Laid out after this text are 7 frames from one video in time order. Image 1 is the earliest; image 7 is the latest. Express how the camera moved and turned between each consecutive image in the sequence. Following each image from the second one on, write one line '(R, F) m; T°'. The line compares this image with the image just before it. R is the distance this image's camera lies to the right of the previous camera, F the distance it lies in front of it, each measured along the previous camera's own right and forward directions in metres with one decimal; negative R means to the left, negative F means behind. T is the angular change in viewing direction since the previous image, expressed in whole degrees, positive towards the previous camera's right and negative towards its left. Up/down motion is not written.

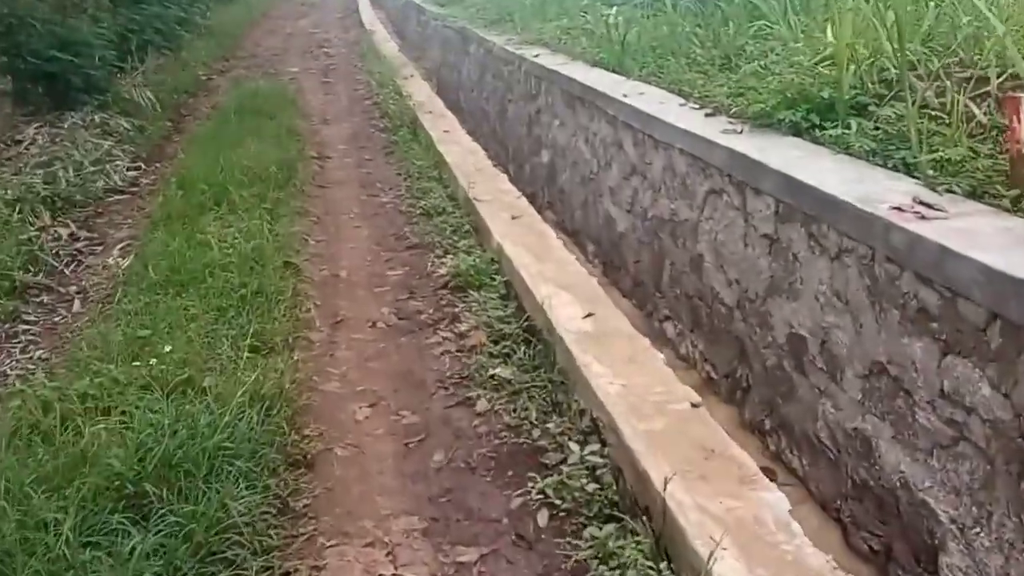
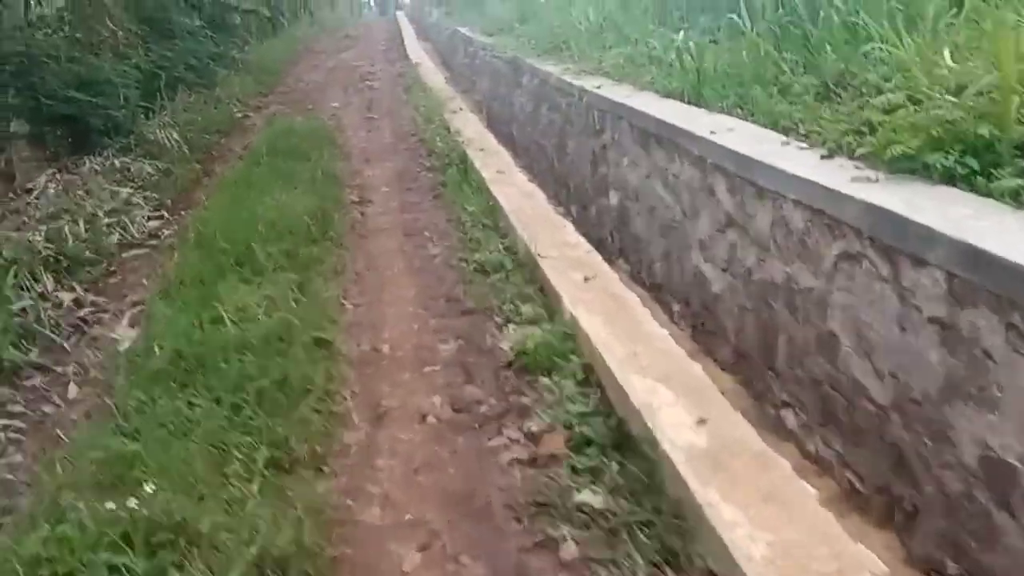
(0.0, +0.5) m; -2°
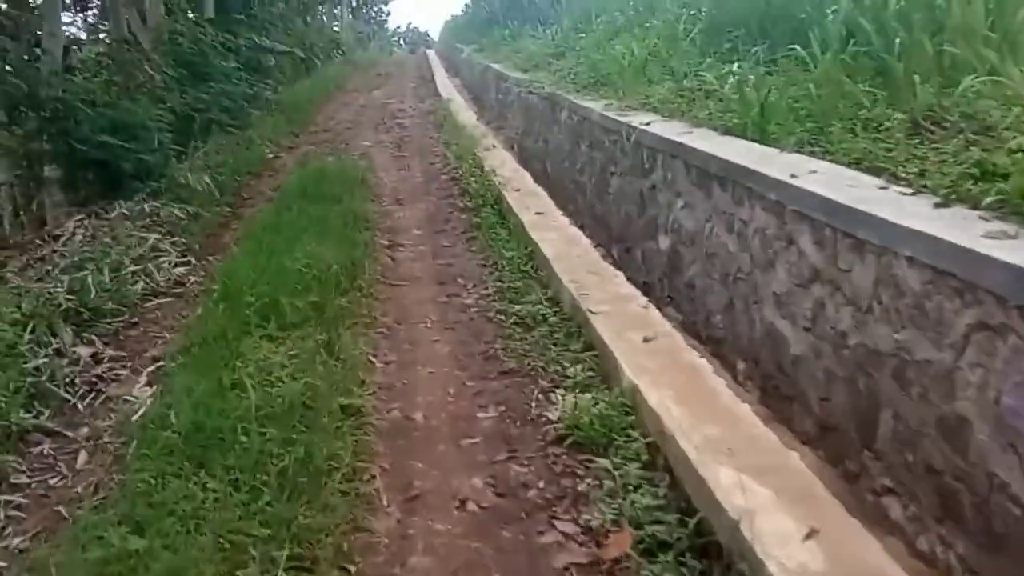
(0.0, +0.3) m; -1°
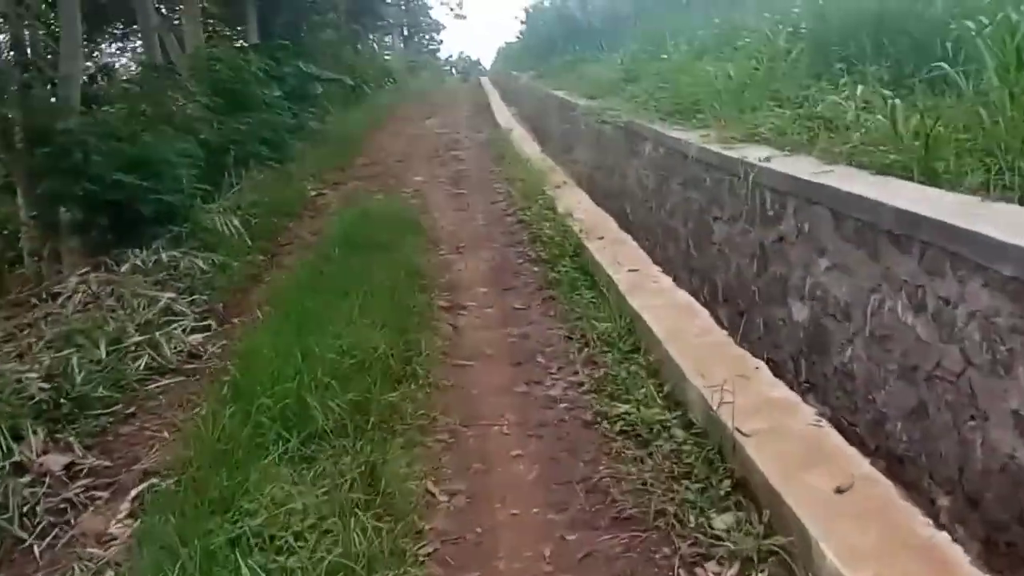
(-0.1, +0.9) m; -2°
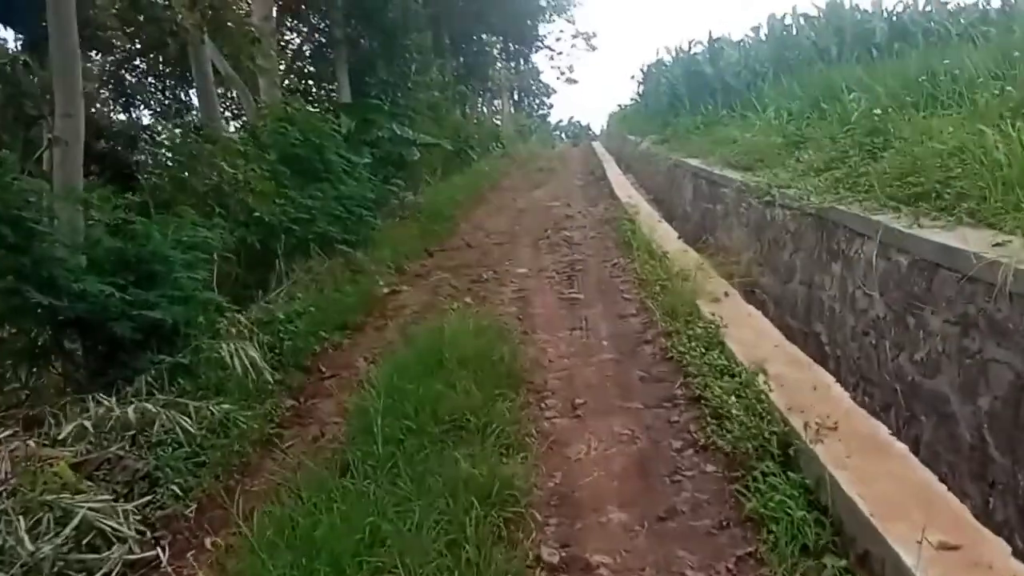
(-0.1, +2.1) m; -4°
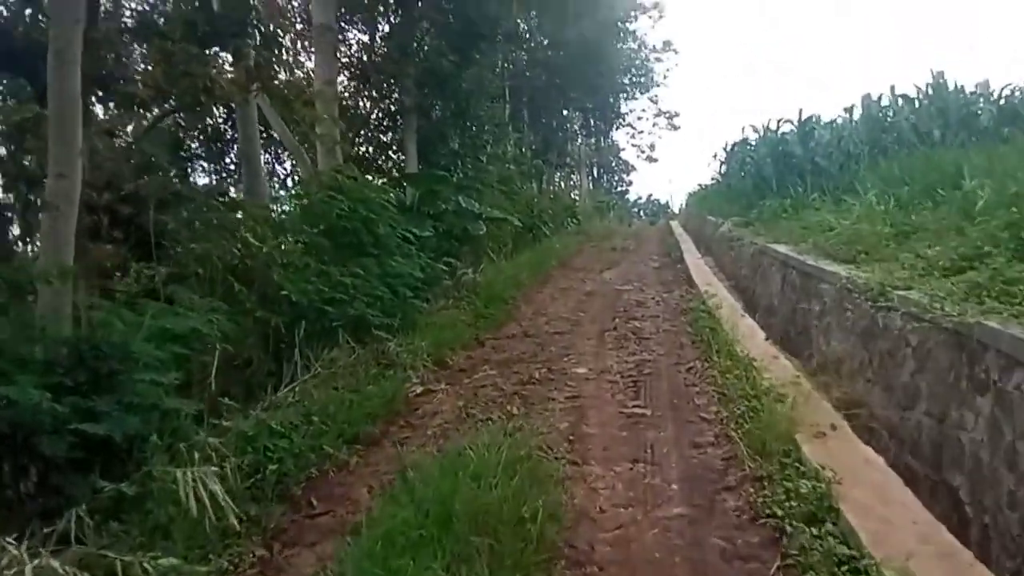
(+0.1, +1.0) m; -3°
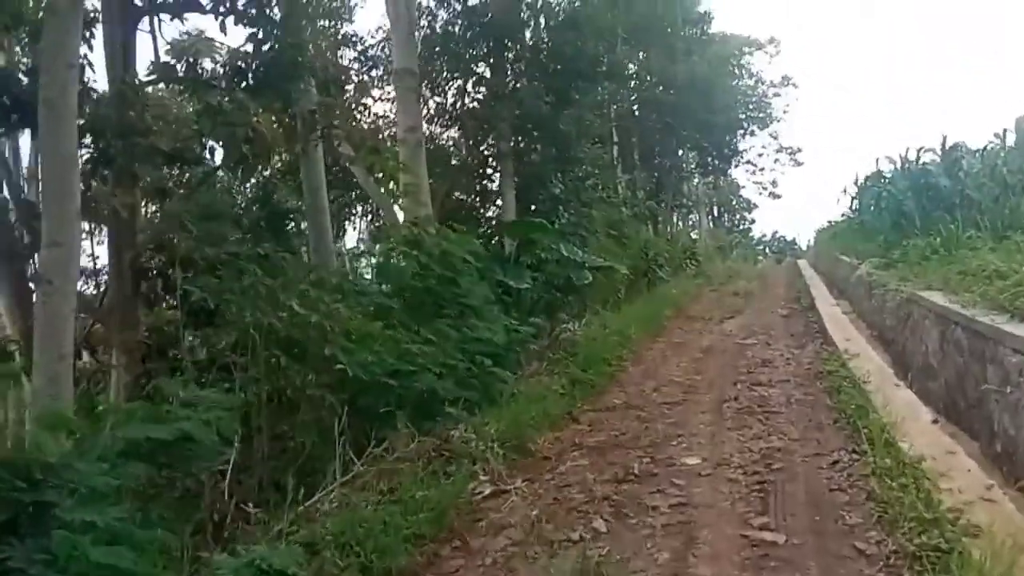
(+0.1, +1.2) m; -5°
